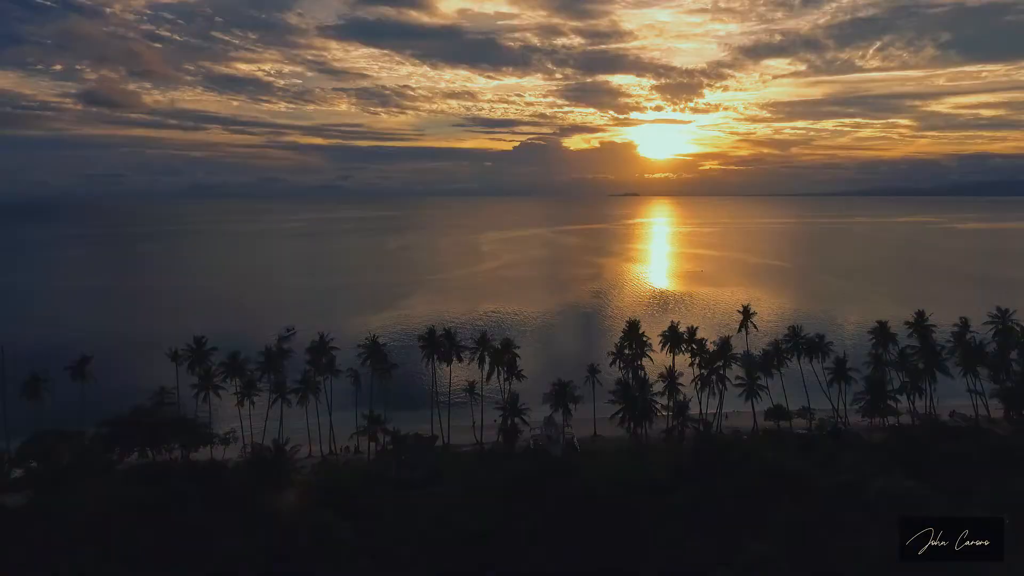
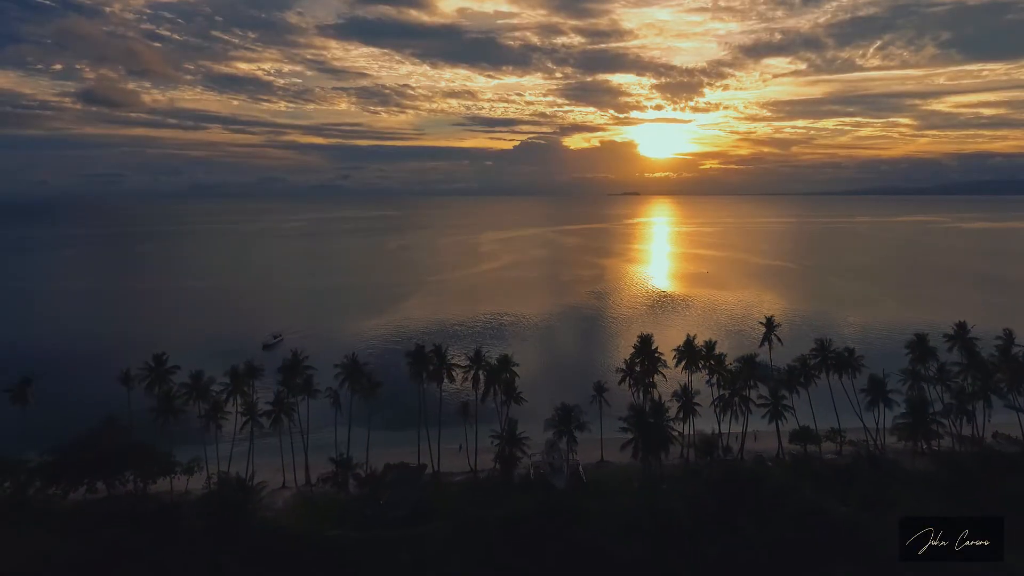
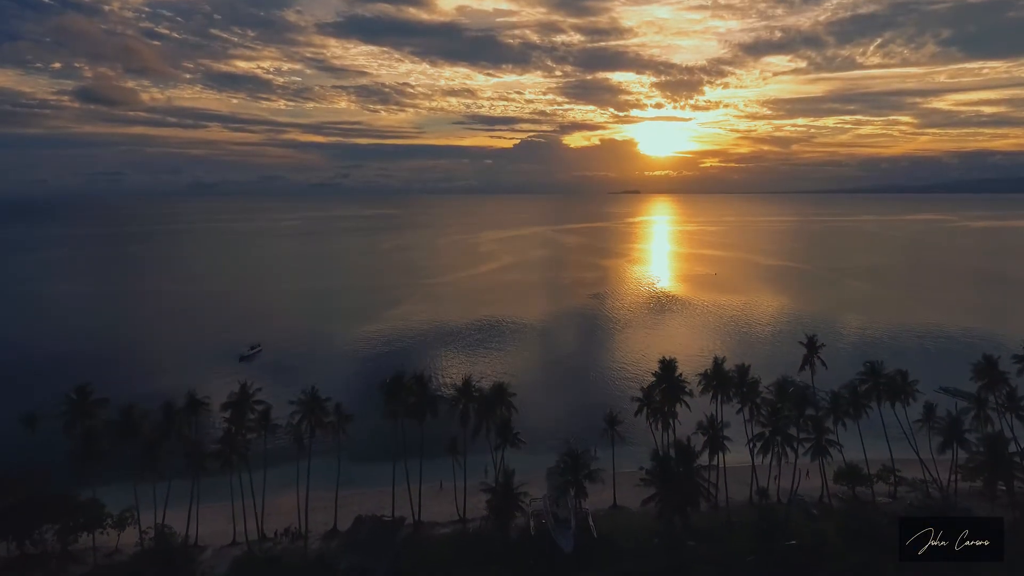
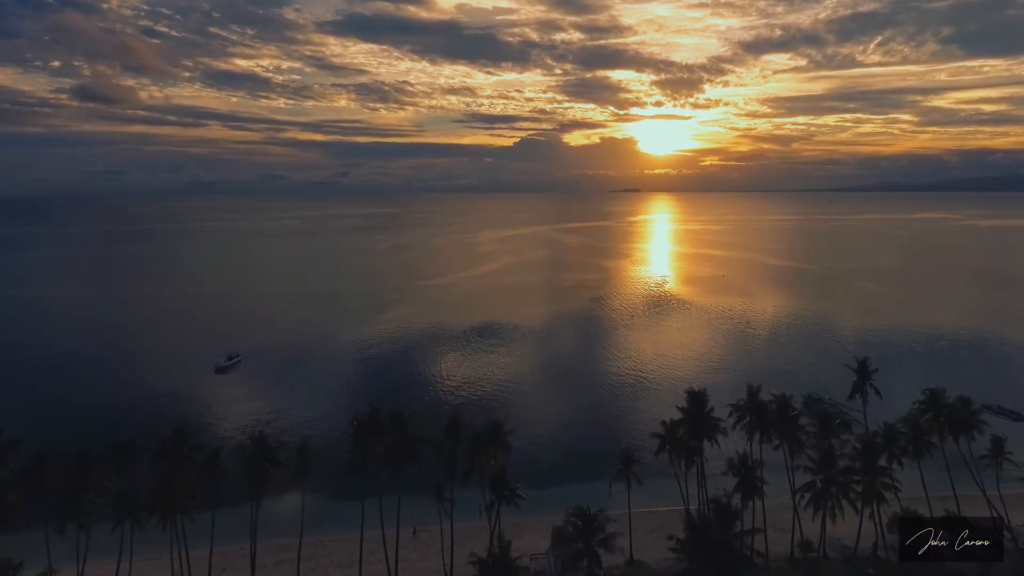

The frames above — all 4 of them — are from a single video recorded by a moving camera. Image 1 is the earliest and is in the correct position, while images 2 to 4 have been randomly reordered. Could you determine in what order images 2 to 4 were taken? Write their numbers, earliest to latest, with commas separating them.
2, 3, 4
